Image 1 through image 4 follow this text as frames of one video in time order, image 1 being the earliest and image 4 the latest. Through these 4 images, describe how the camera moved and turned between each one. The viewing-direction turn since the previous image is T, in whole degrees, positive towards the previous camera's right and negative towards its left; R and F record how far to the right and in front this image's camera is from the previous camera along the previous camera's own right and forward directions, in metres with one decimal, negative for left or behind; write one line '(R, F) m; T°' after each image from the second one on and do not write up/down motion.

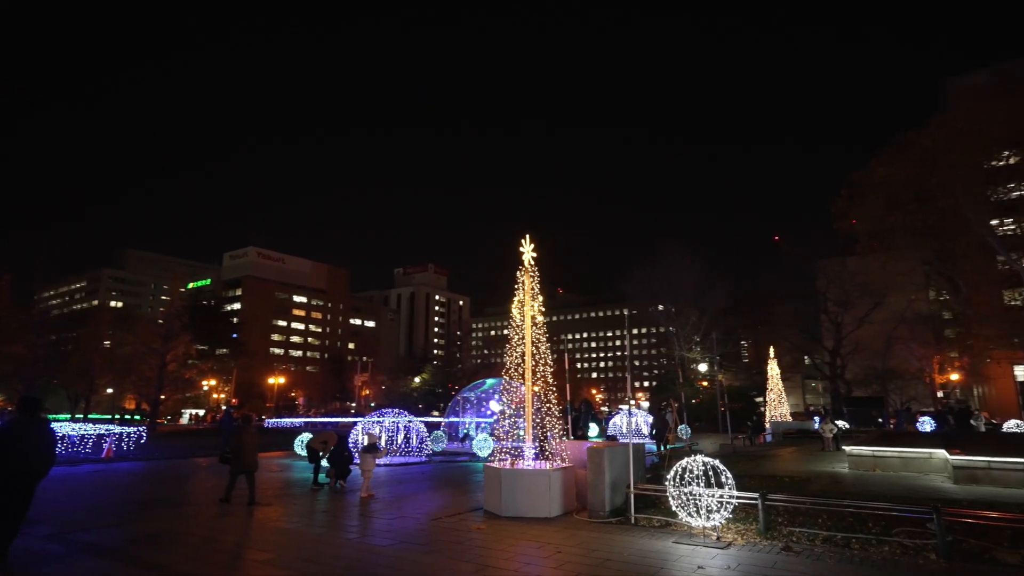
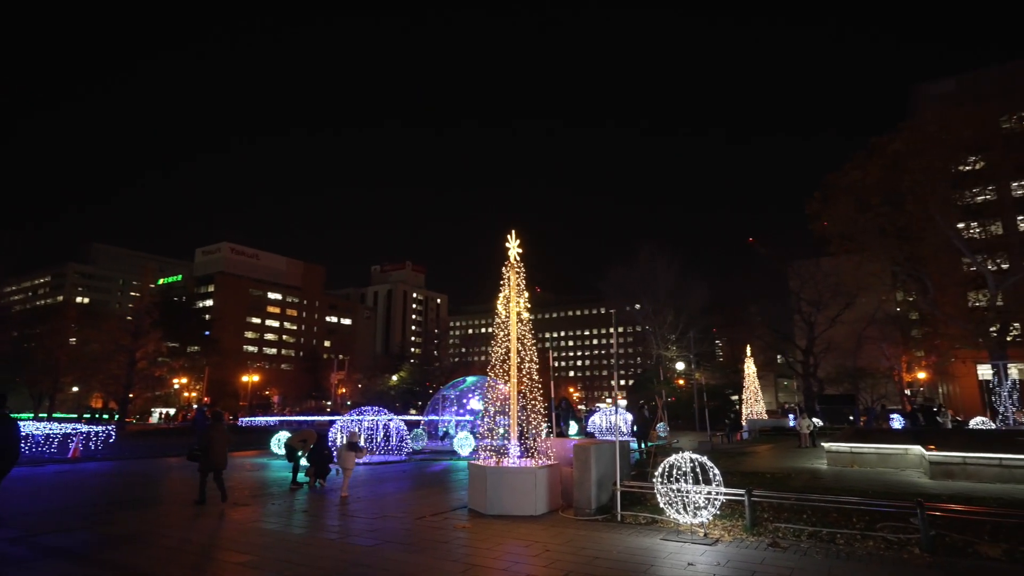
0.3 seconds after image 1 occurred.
(-0.1, +0.1) m; +2°
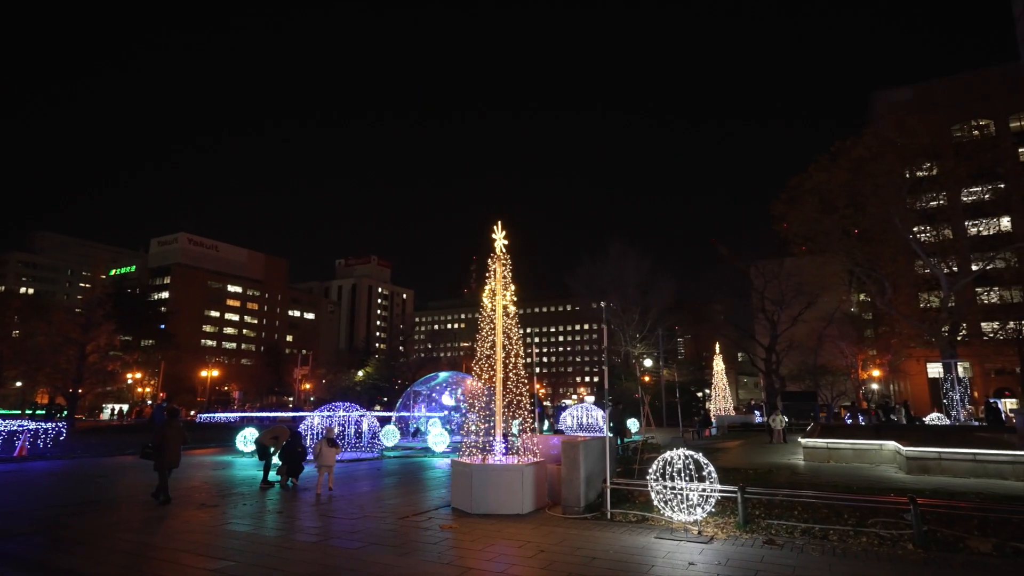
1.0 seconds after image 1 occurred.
(-0.2, +0.2) m; +3°
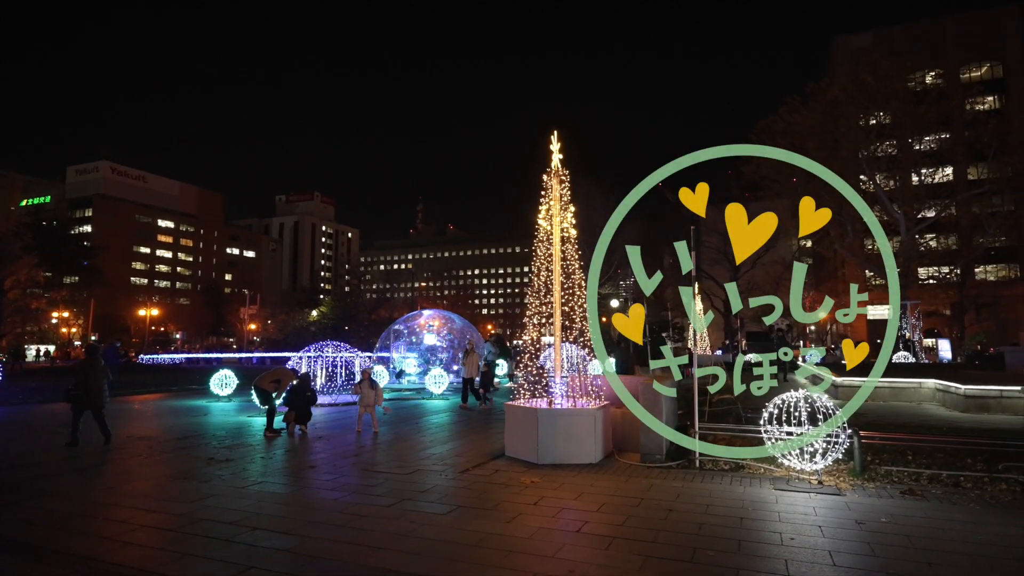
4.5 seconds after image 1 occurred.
(-1.0, +0.9) m; +6°
